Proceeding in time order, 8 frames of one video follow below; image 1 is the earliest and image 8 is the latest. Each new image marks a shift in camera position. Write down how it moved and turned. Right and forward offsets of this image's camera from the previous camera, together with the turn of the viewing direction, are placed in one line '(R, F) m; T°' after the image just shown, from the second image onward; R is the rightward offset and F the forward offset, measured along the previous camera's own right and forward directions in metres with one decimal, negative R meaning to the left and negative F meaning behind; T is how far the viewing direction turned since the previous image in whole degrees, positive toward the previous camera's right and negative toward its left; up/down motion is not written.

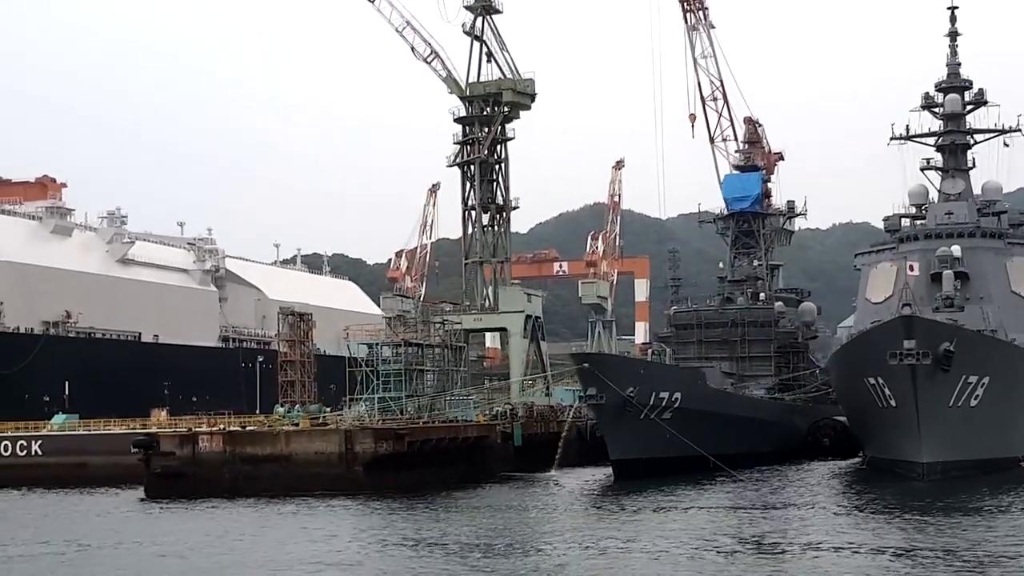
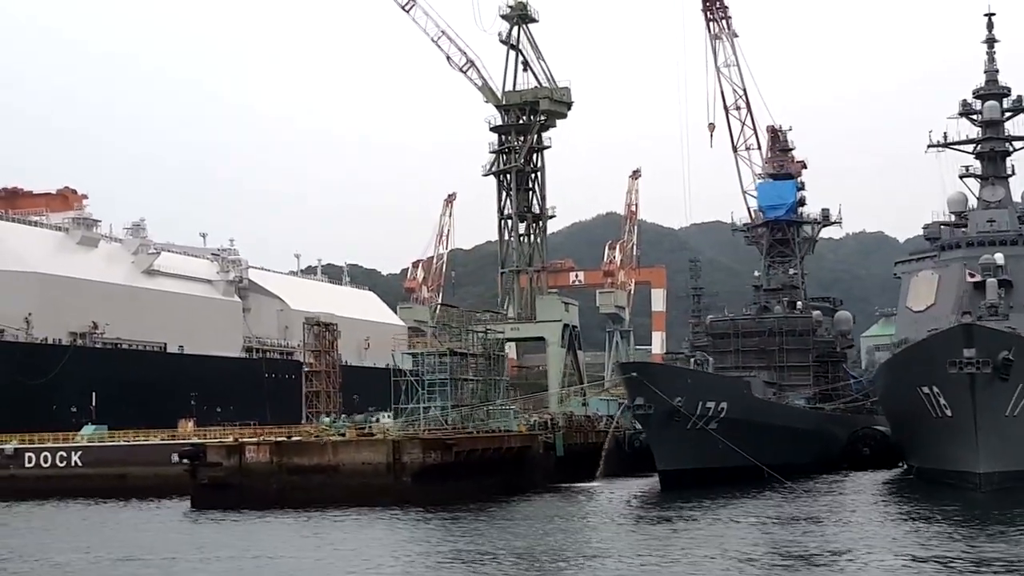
(-0.3, +0.1) m; -1°
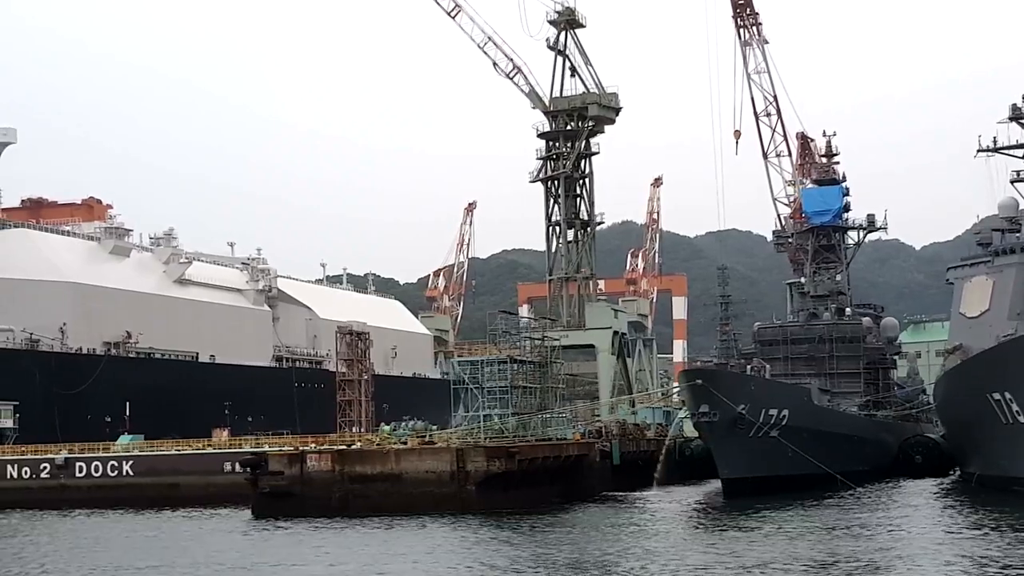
(-0.4, +0.1) m; -1°
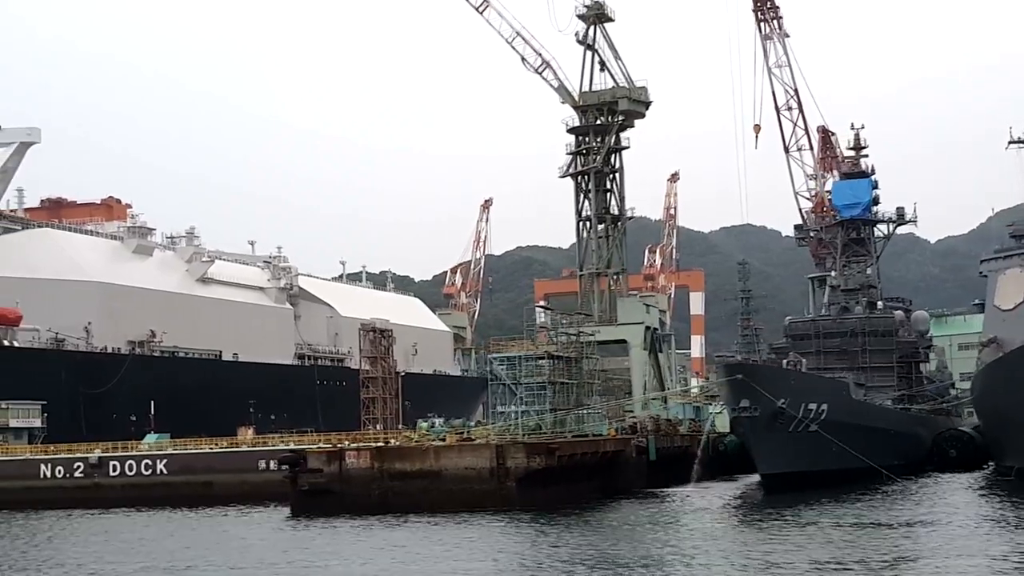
(-0.2, +0.1) m; -1°
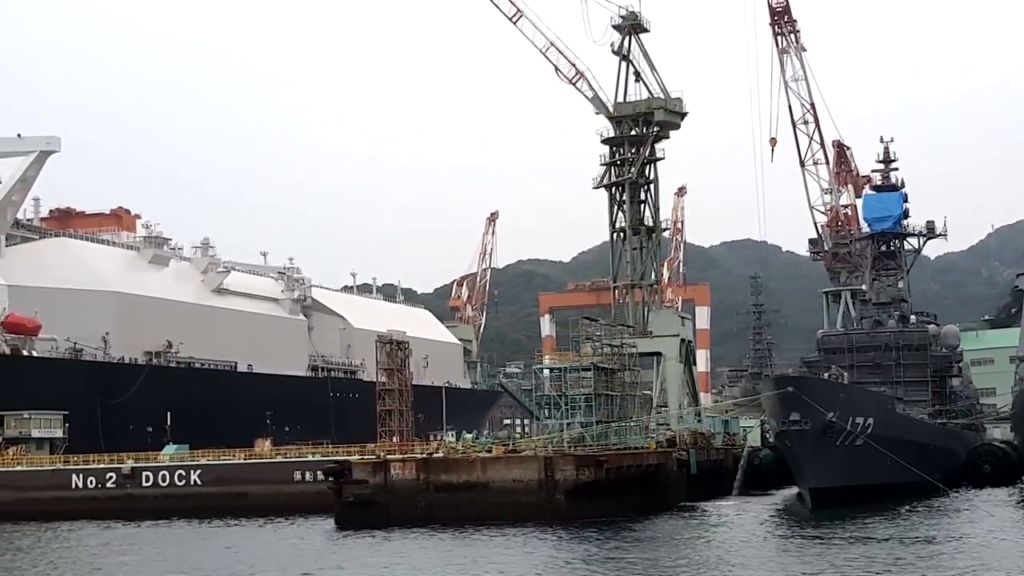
(-0.4, +0.1) m; 0°
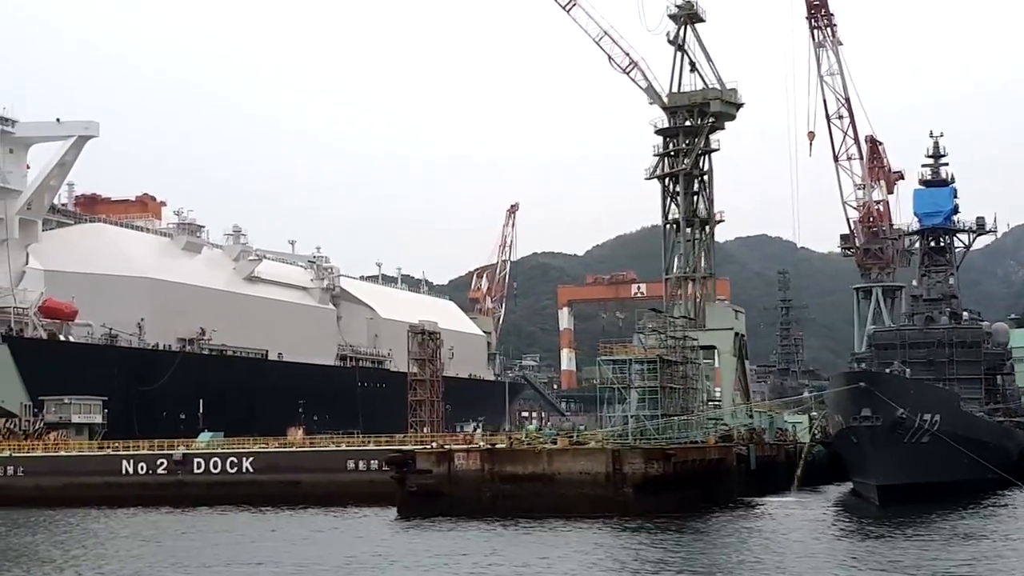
(-0.5, +0.2) m; -1°
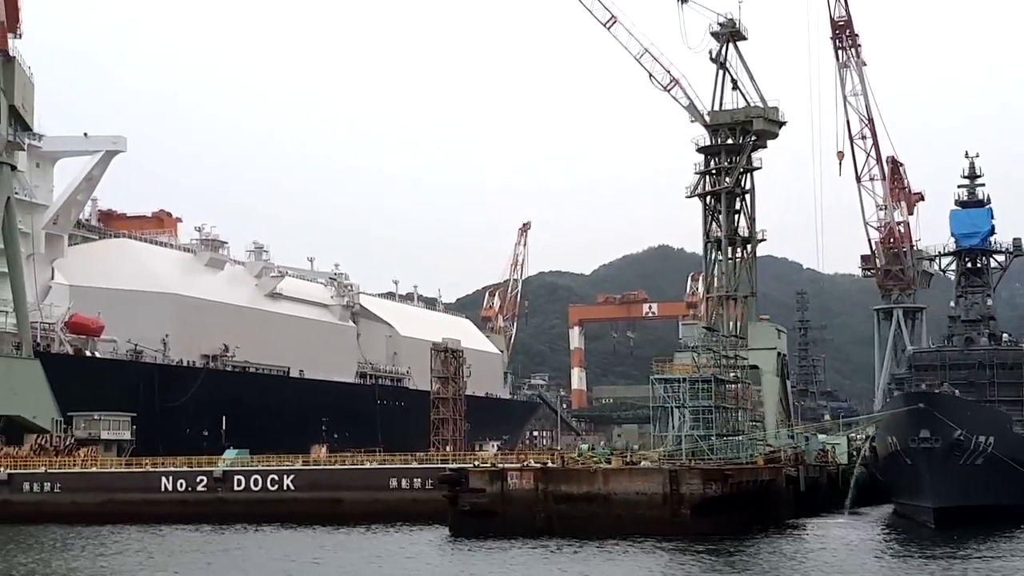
(-0.4, +0.1) m; 0°
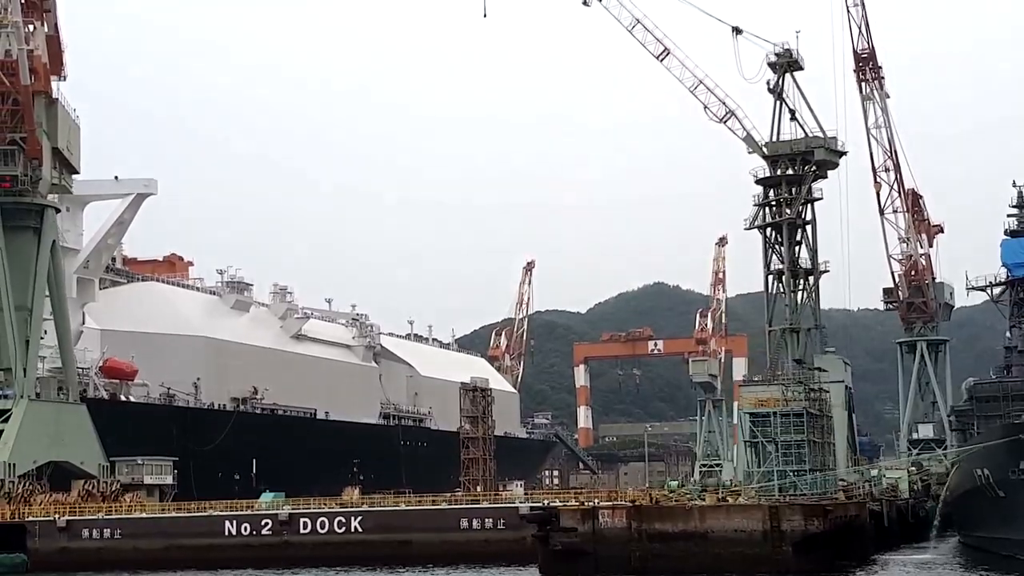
(-0.8, +0.3) m; 0°
